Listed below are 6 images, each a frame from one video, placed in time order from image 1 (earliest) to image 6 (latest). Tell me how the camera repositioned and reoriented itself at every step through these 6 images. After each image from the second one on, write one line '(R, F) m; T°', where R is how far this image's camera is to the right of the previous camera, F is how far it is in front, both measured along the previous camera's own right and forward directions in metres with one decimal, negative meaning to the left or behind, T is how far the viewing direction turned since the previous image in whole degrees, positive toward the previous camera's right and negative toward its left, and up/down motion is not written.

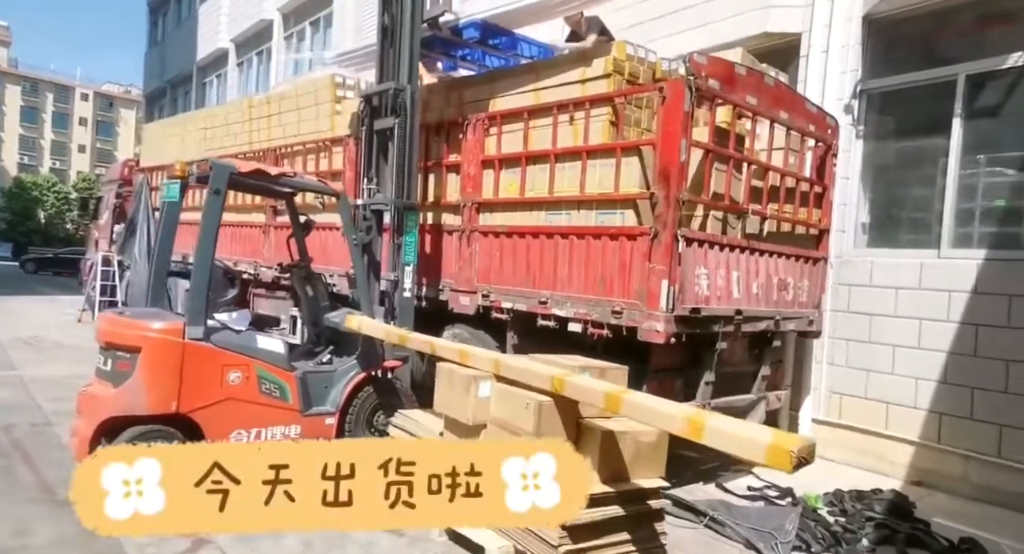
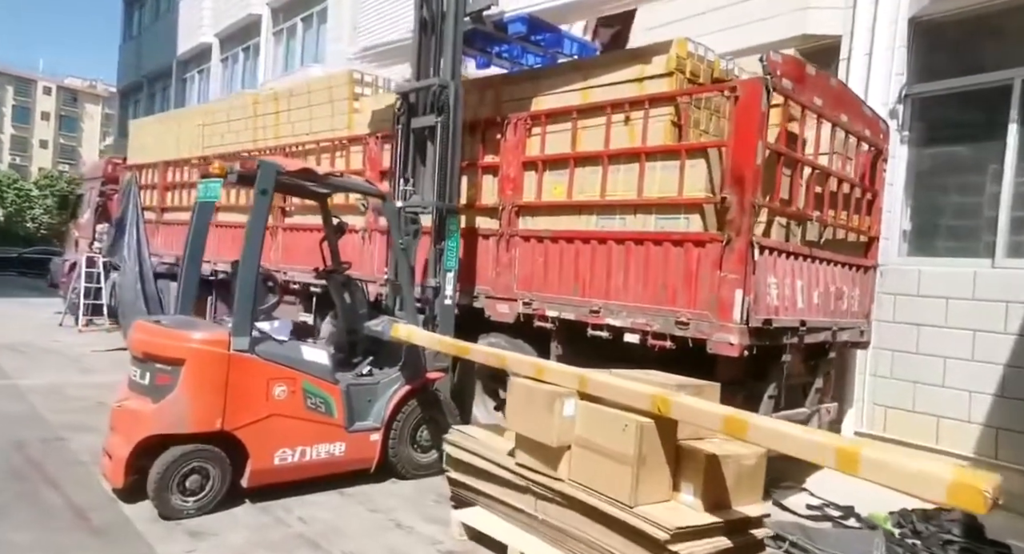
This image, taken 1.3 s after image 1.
(-0.6, +0.3) m; +2°
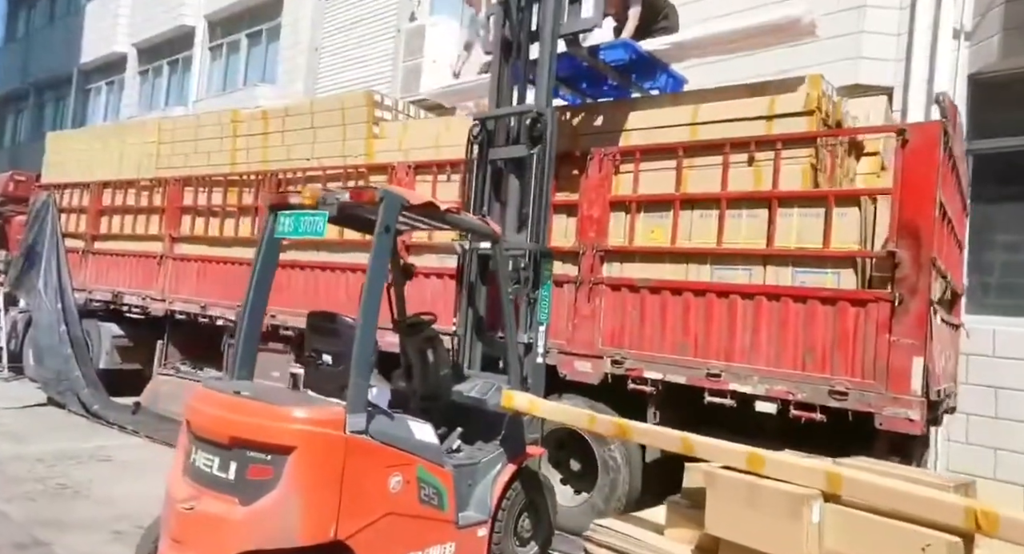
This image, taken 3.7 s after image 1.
(-1.4, +0.9) m; +8°
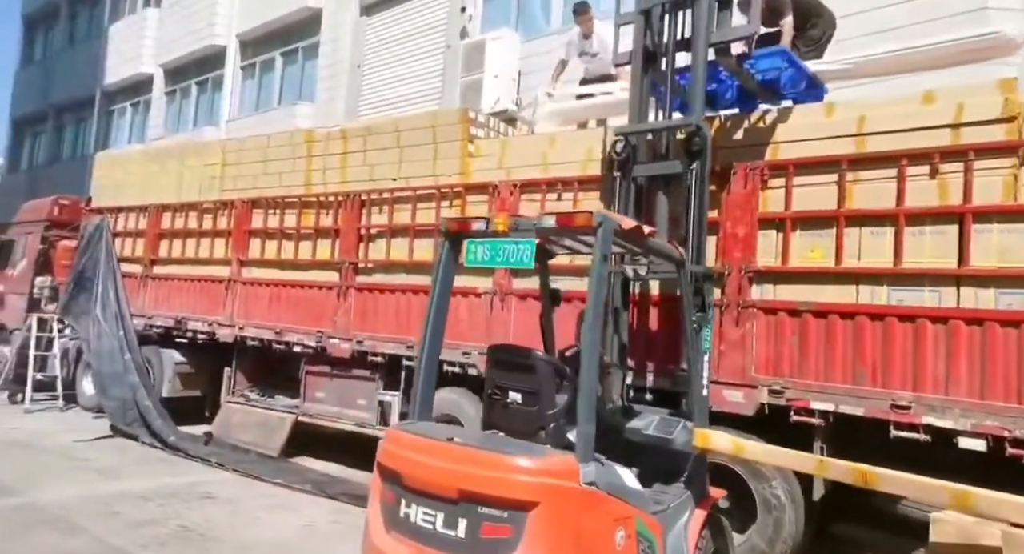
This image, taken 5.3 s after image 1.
(-1.0, +0.3) m; -1°
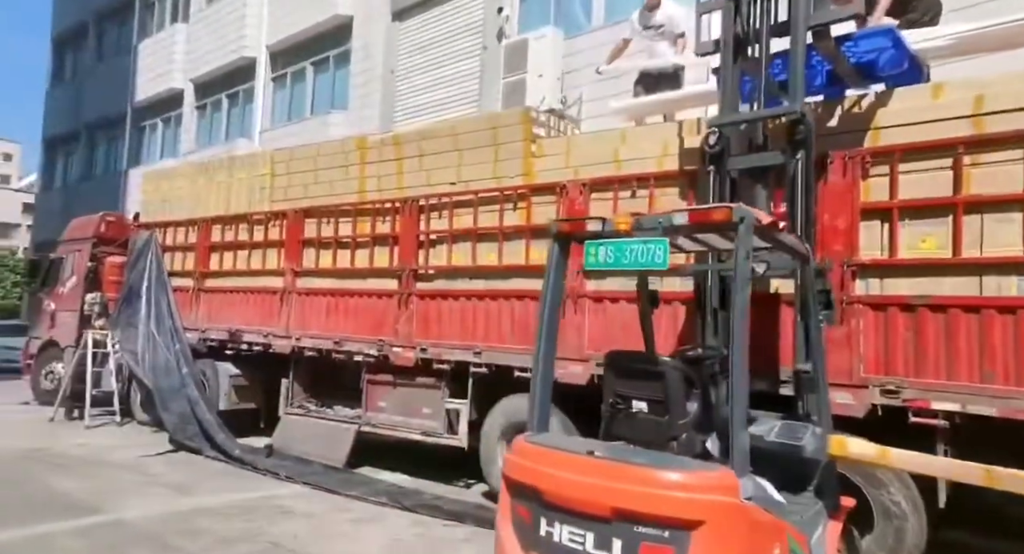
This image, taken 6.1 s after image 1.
(-0.5, +0.2) m; -2°
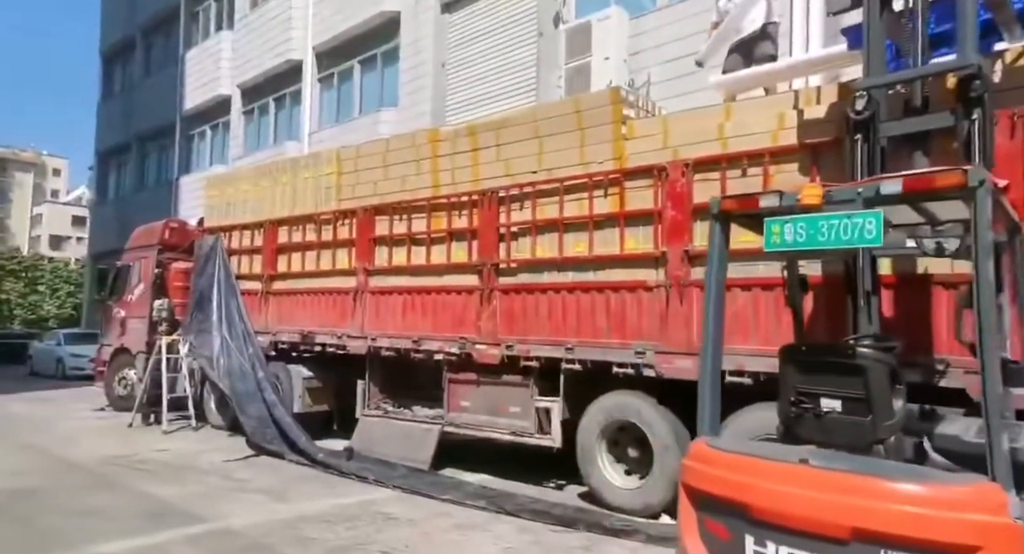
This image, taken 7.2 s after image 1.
(-0.5, +0.4) m; -3°
